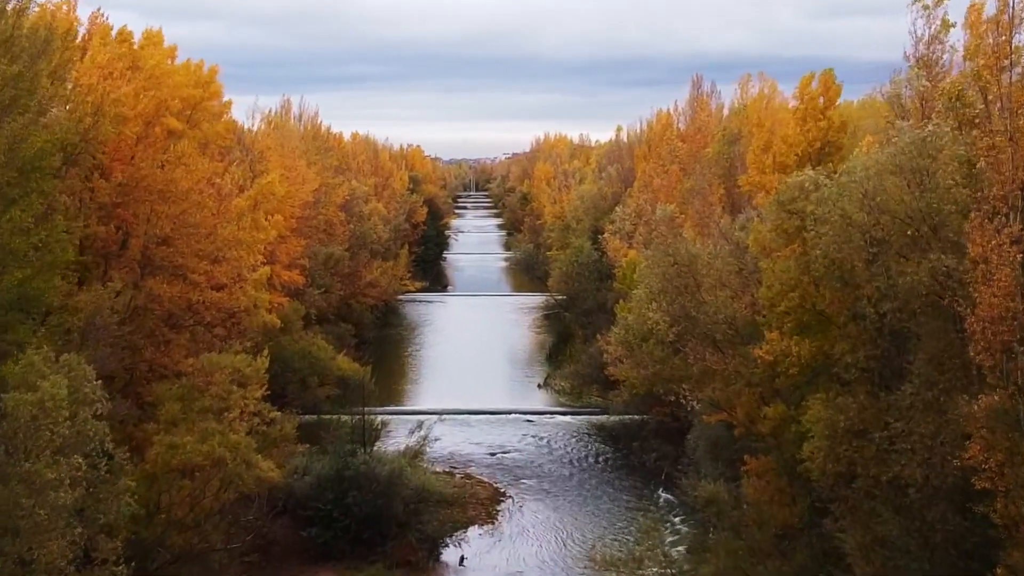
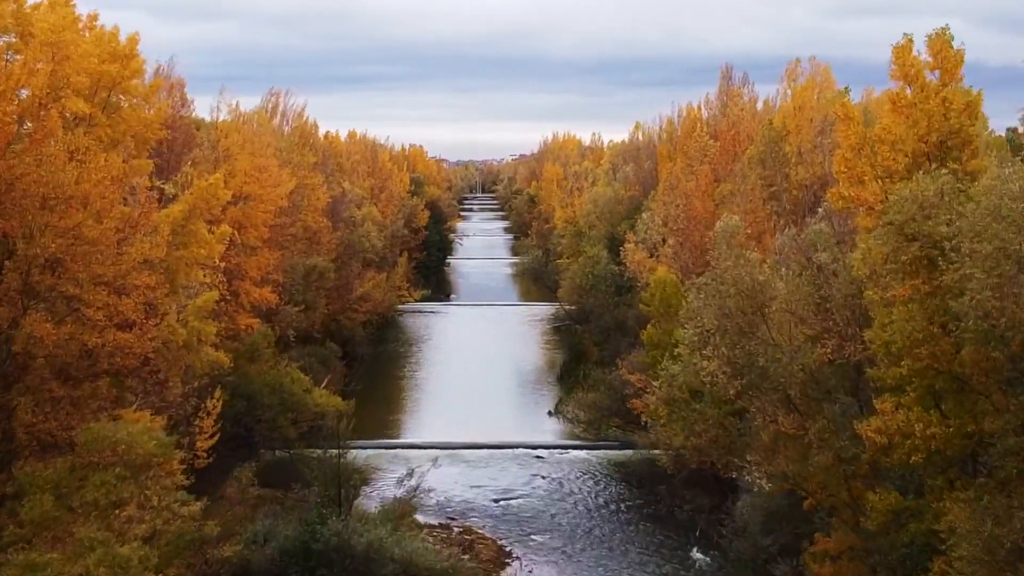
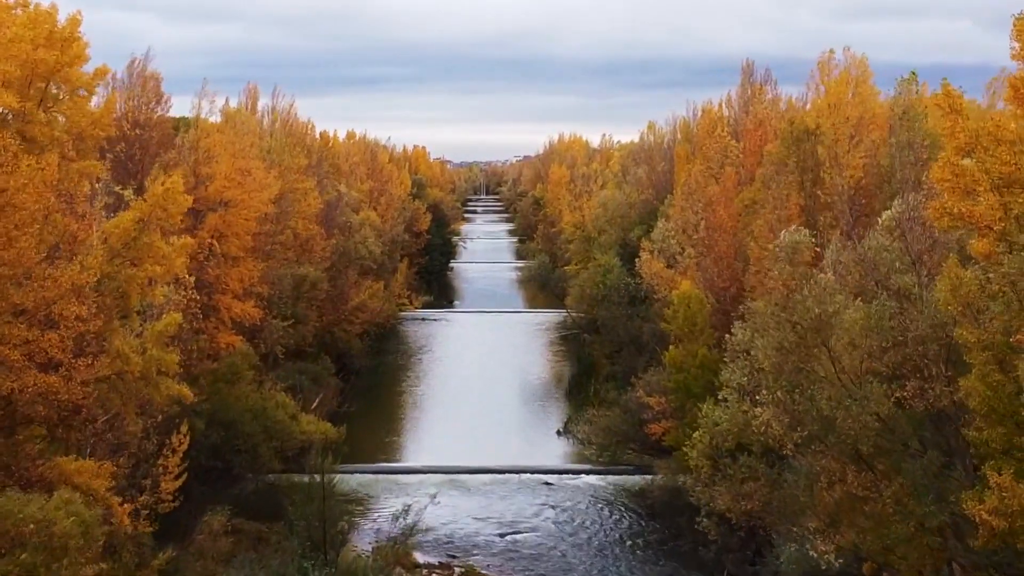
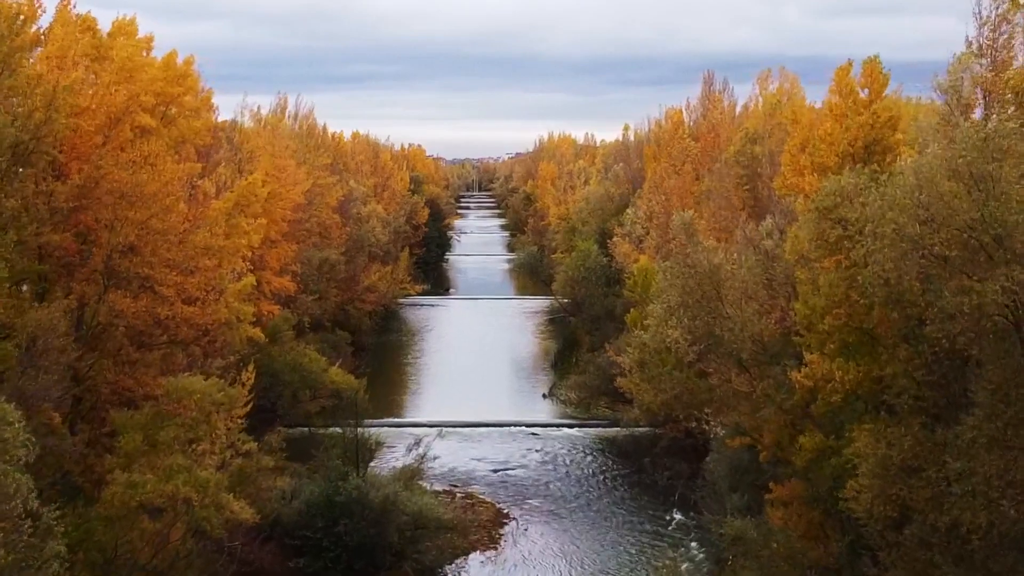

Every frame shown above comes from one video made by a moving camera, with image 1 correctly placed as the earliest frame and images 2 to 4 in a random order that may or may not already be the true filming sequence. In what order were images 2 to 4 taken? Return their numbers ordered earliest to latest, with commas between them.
4, 2, 3
